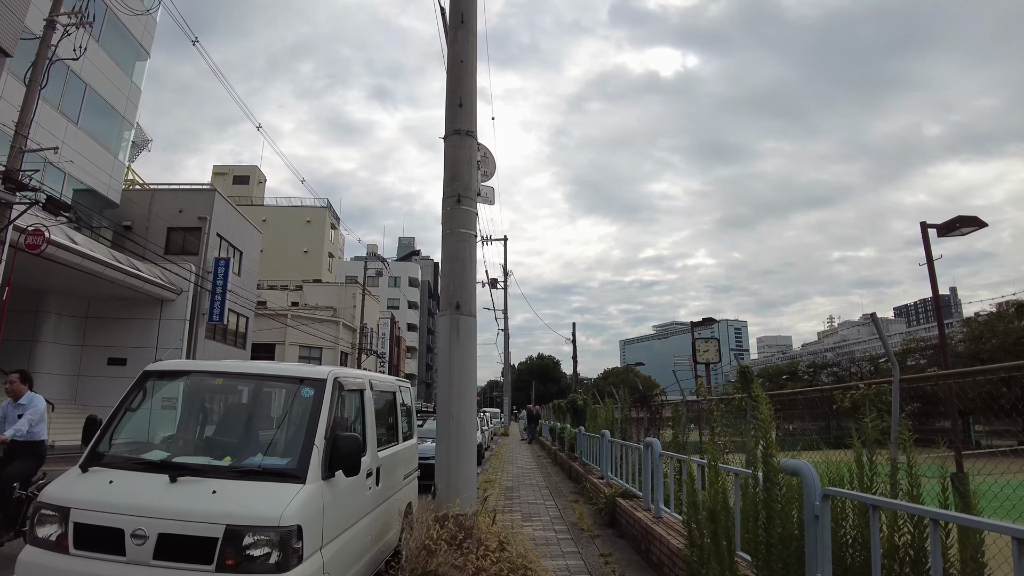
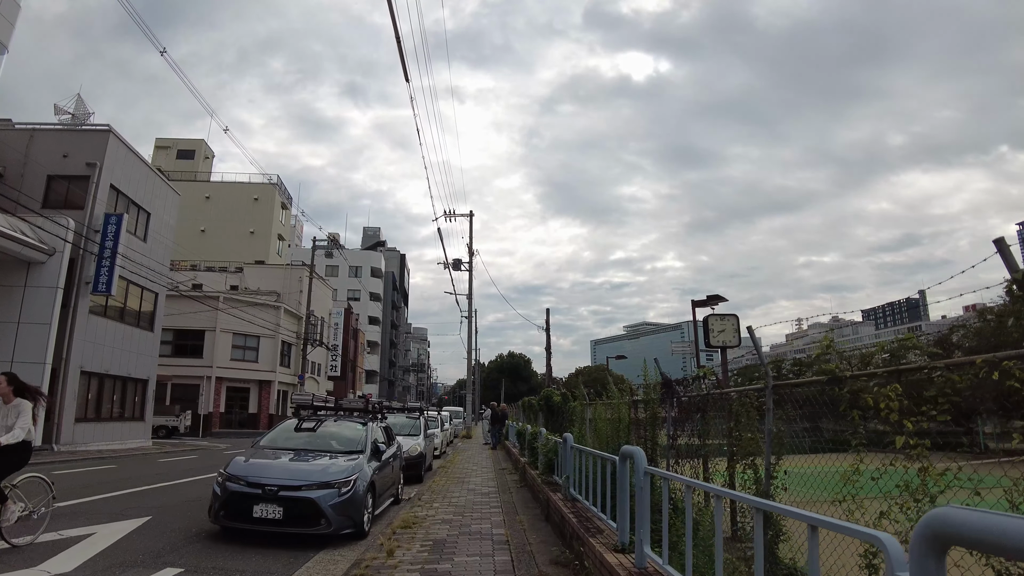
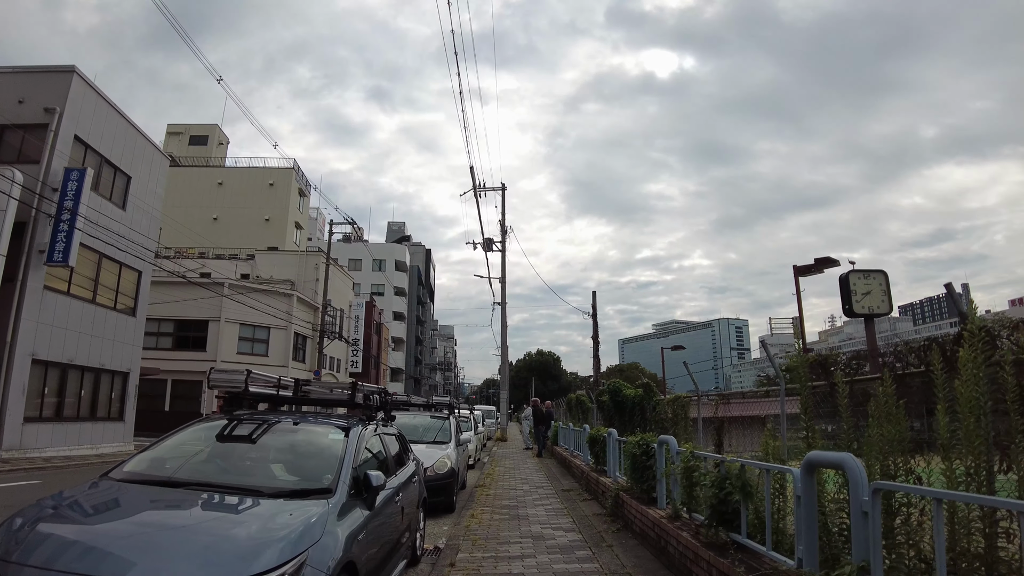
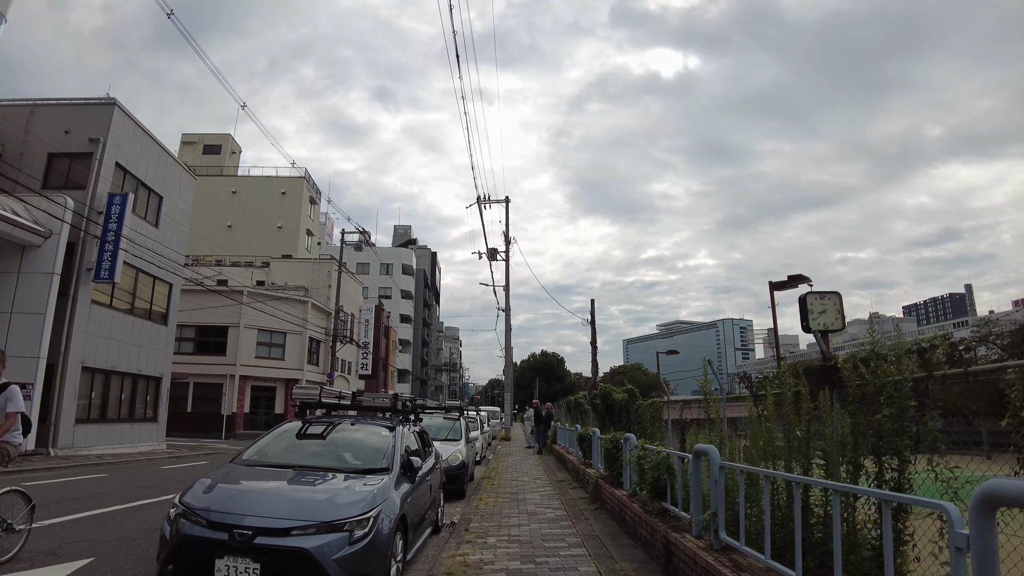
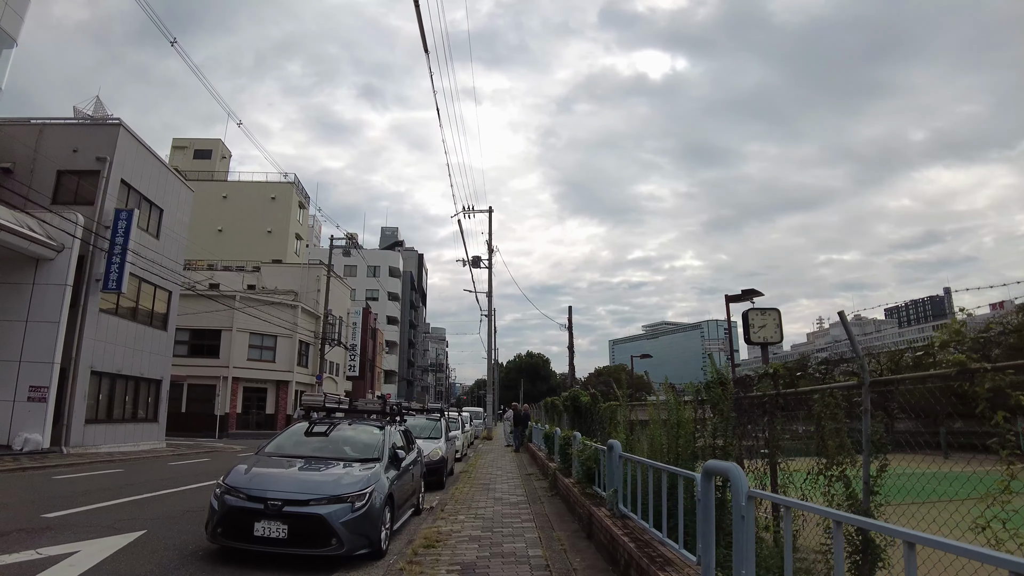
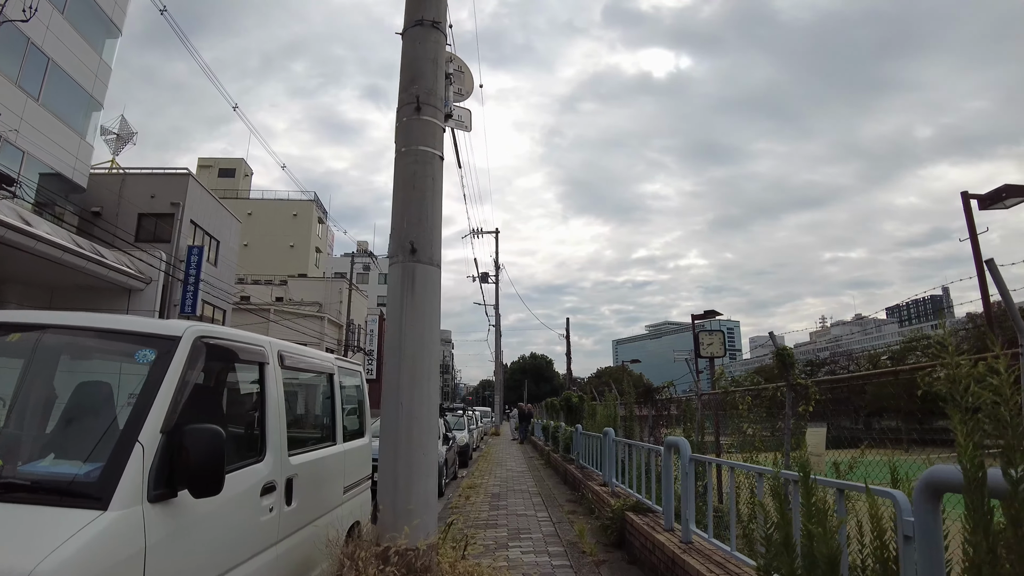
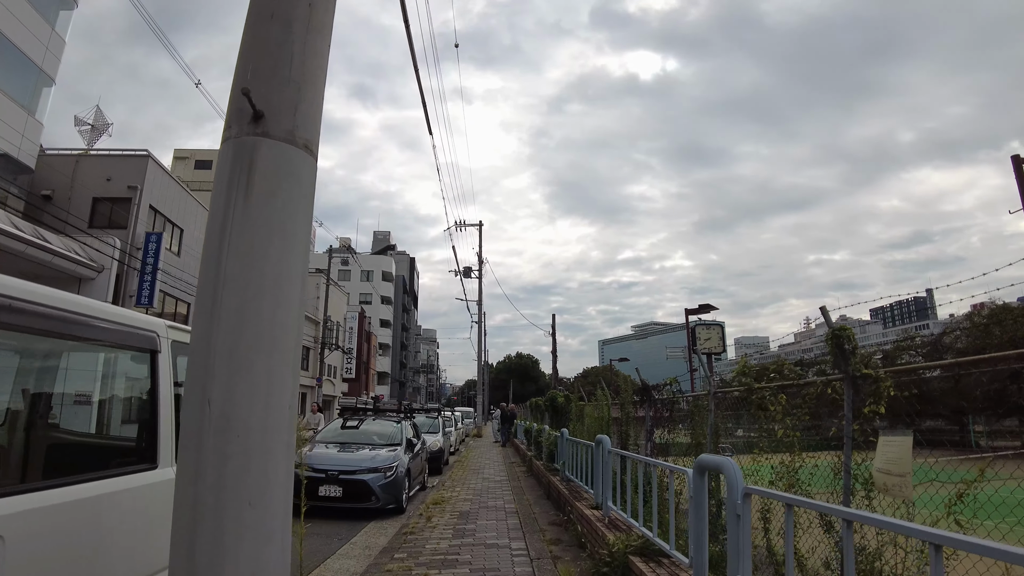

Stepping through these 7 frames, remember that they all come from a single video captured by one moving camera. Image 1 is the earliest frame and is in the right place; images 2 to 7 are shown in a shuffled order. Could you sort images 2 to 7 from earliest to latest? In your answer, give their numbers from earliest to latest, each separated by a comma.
6, 7, 2, 5, 4, 3
